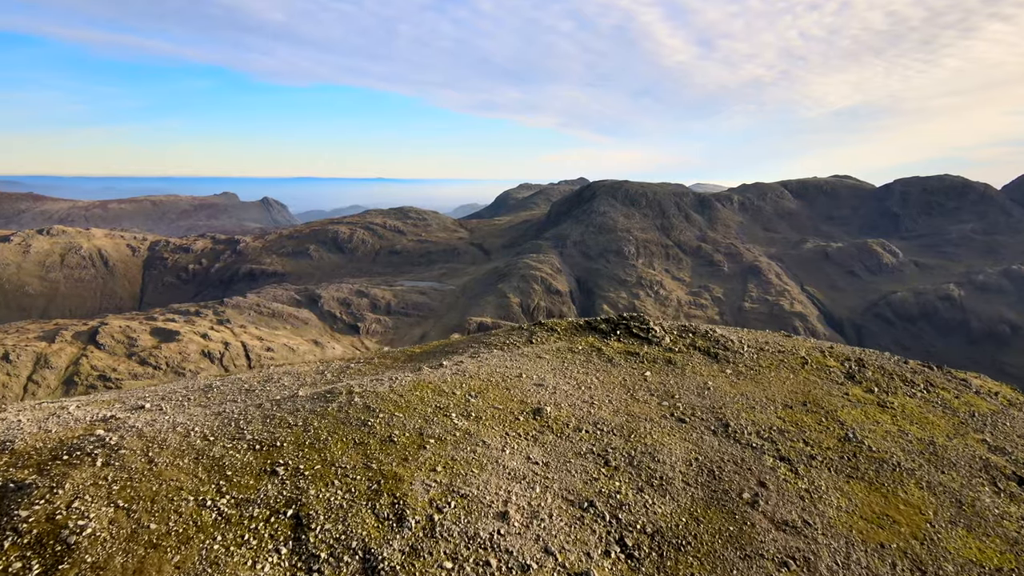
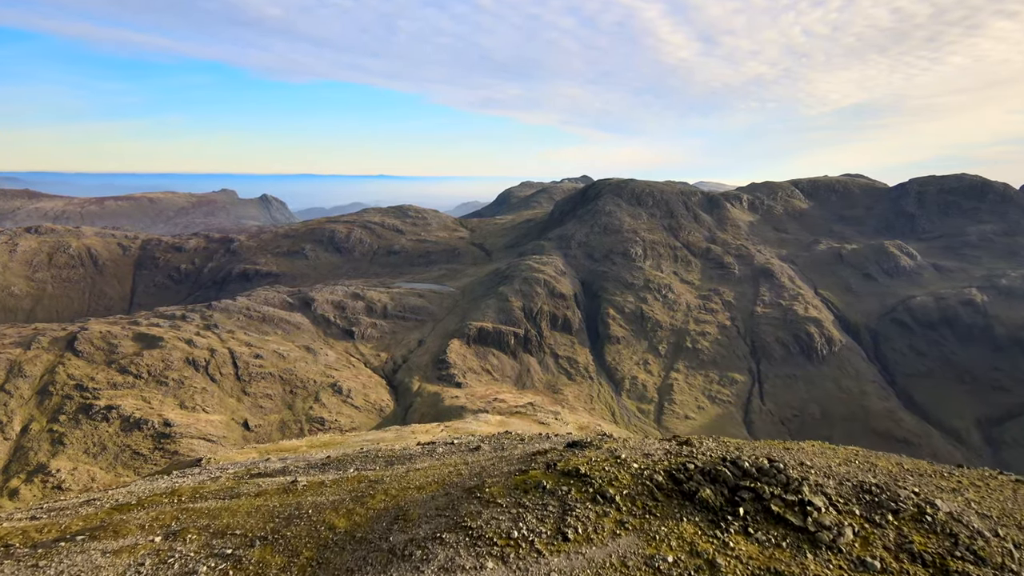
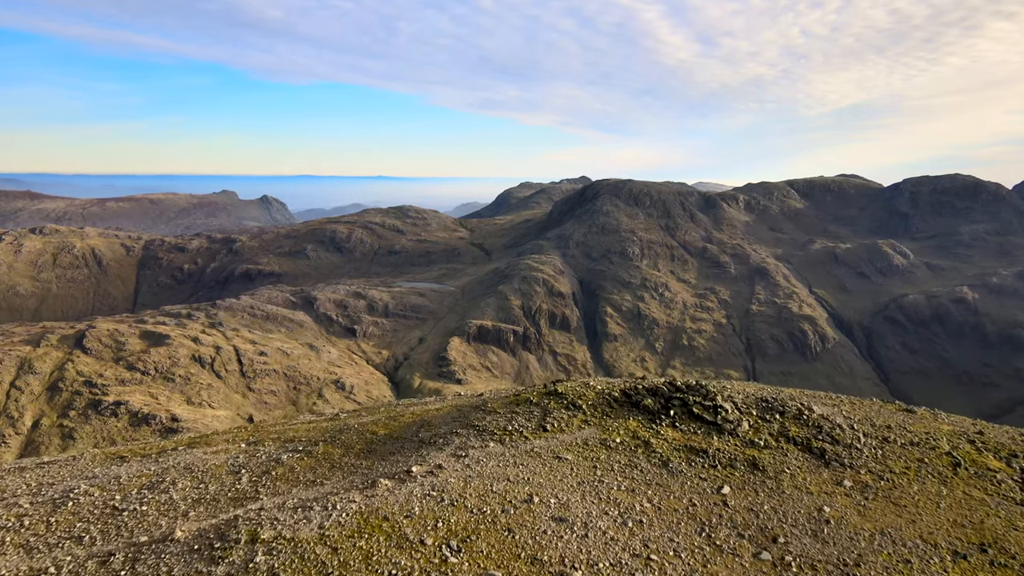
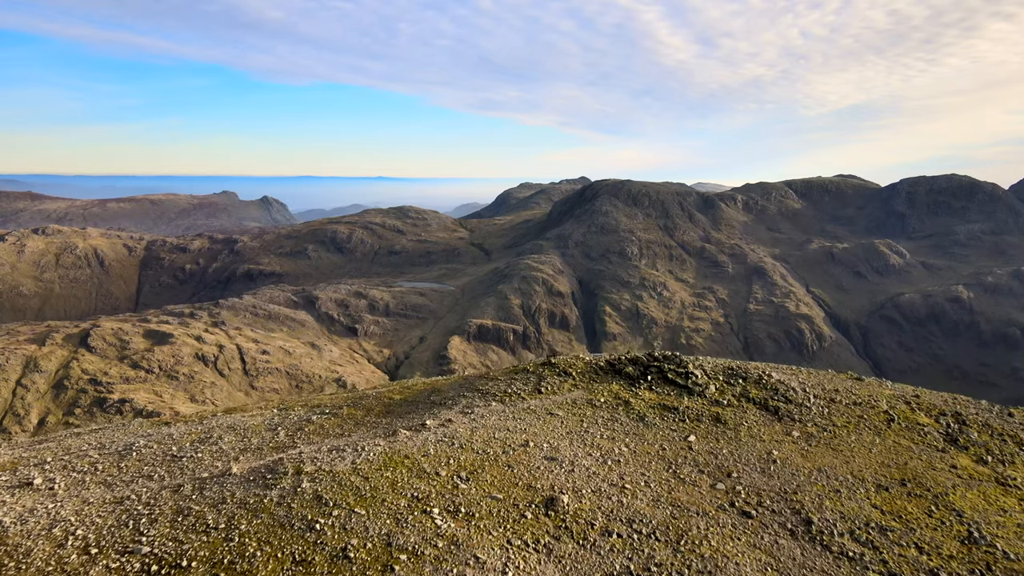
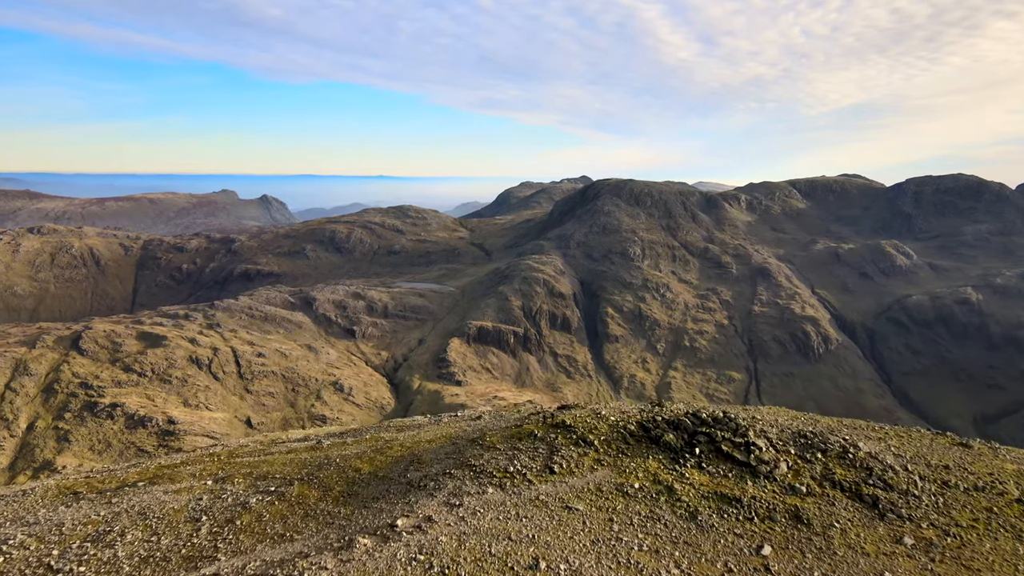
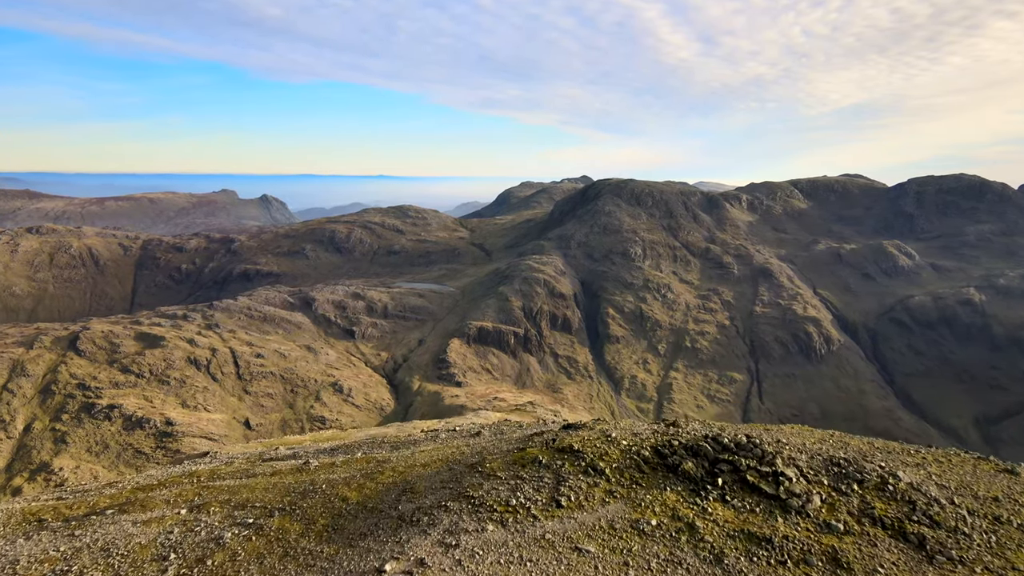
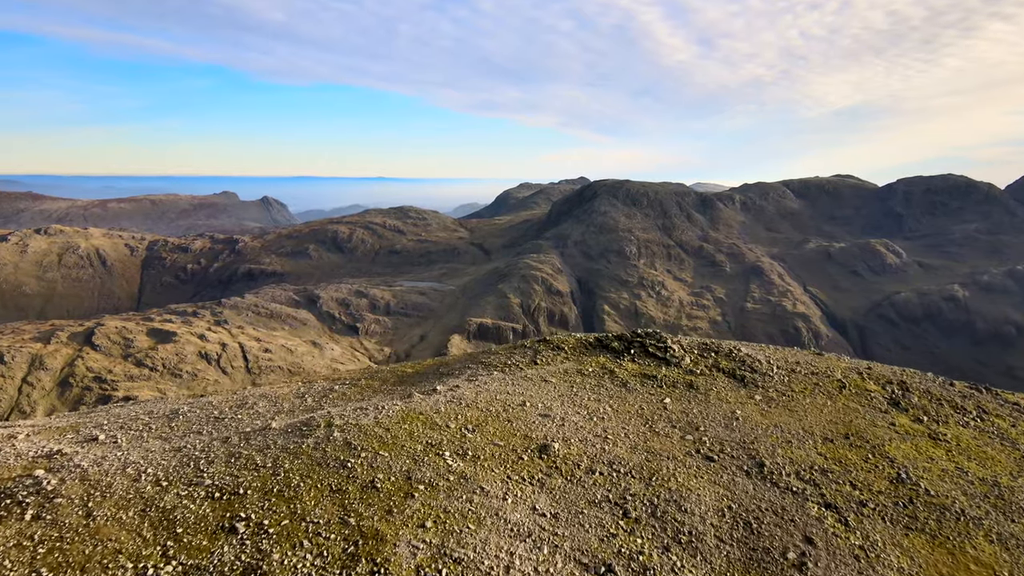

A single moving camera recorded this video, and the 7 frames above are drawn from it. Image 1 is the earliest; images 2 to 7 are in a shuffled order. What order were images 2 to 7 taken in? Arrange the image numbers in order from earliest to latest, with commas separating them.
7, 4, 3, 5, 6, 2
